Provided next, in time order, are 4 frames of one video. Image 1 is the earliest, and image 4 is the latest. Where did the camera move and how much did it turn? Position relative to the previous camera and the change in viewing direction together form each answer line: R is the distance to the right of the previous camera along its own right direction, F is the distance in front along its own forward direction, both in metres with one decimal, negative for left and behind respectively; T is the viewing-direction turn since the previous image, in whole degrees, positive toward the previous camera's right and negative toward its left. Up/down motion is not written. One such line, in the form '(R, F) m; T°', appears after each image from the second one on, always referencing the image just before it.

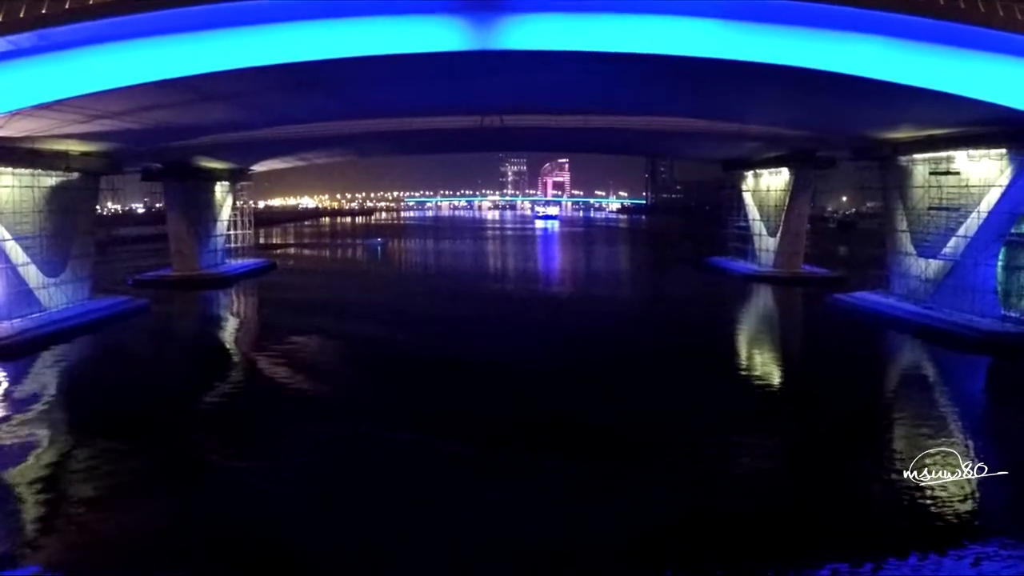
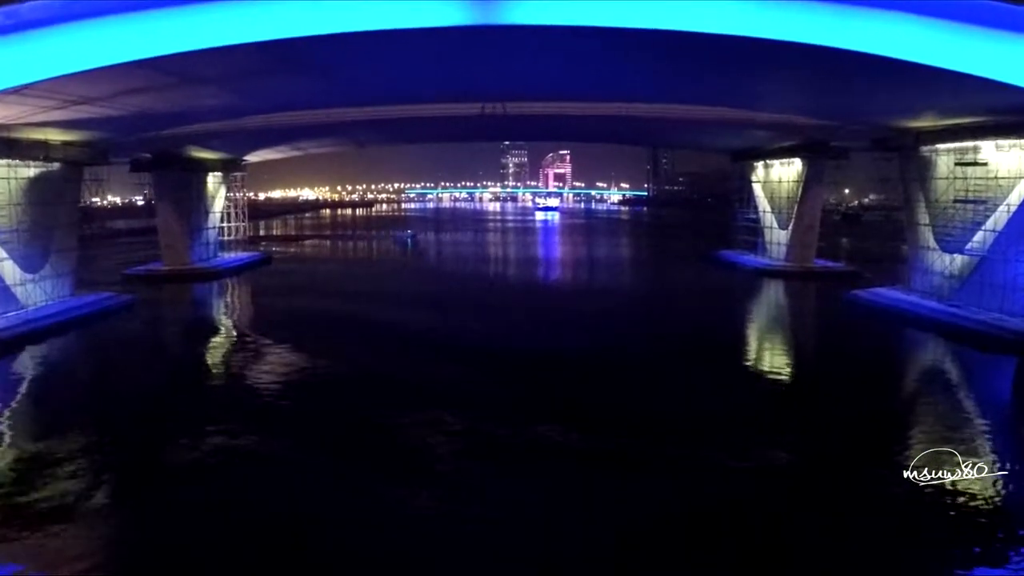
(0.0, +0.7) m; 0°
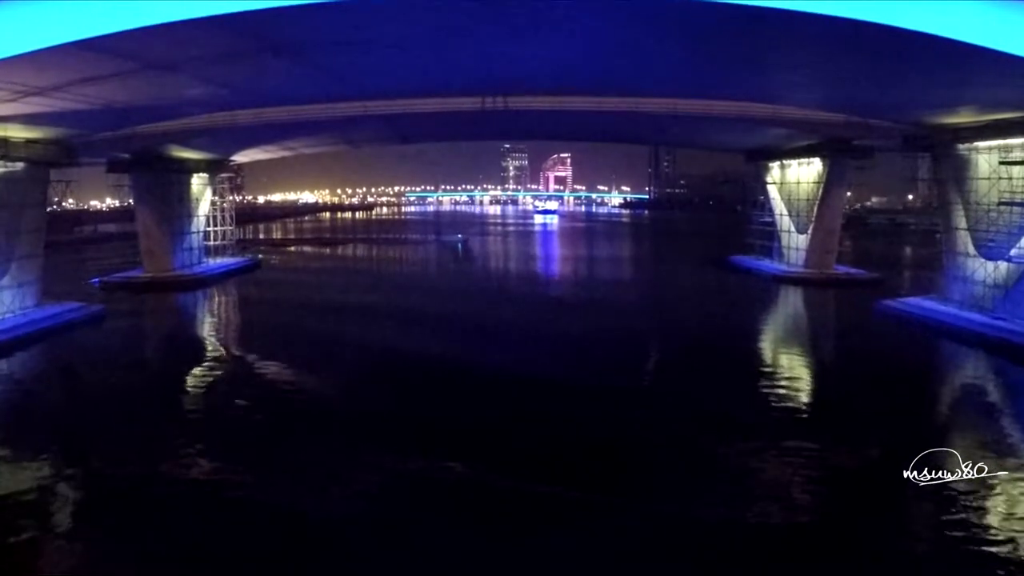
(0.0, +1.2) m; 0°
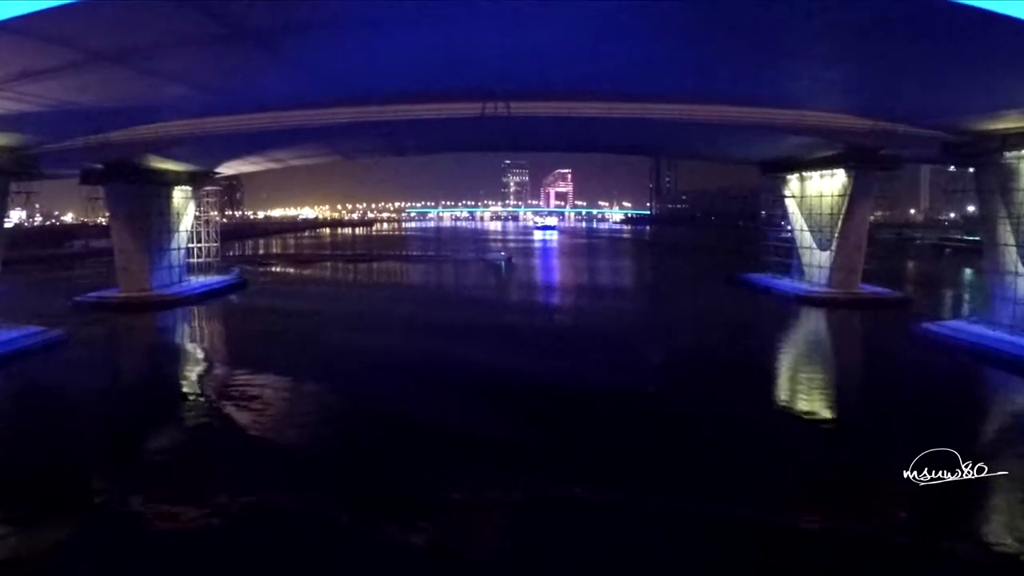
(0.0, +1.2) m; 0°
